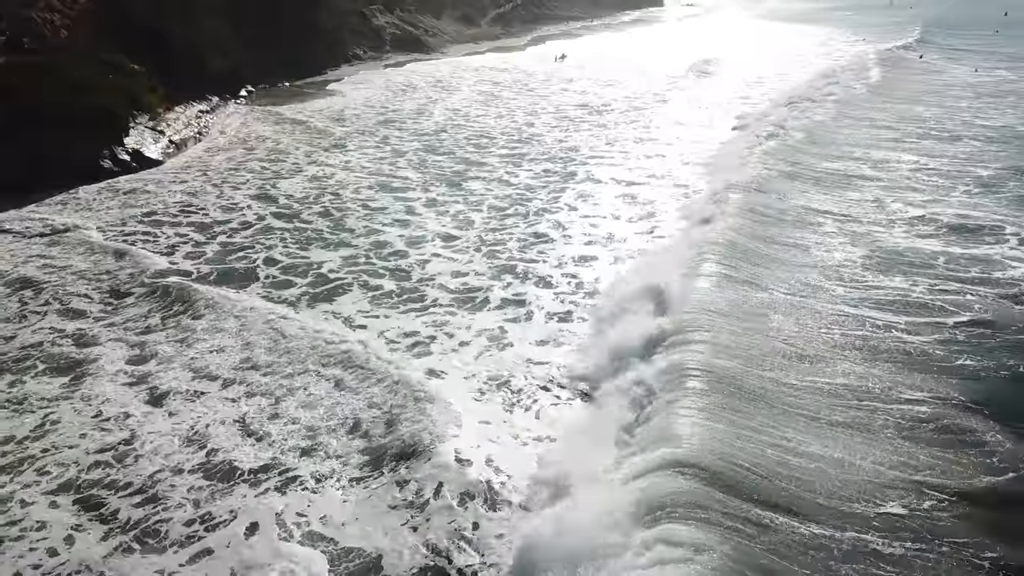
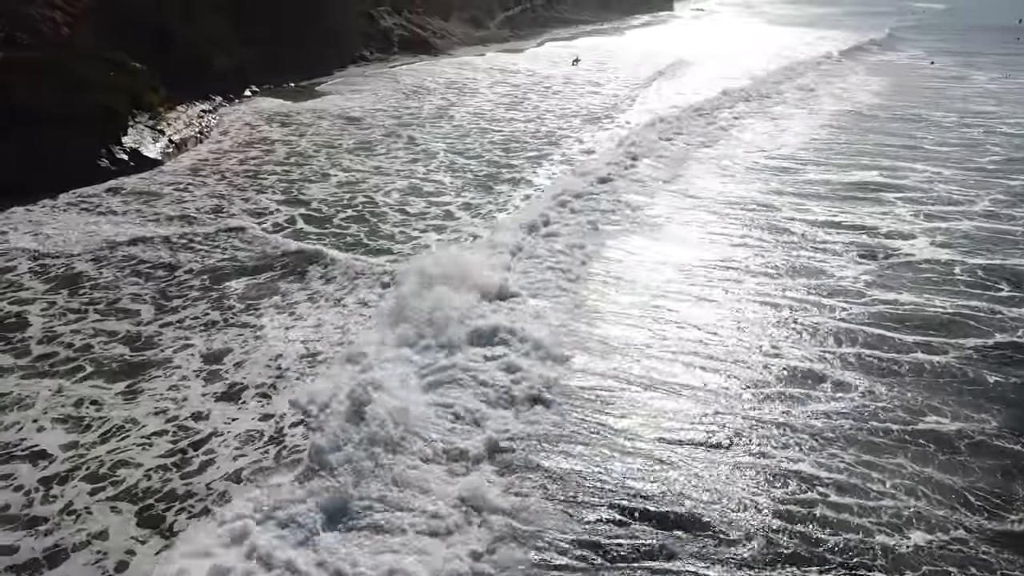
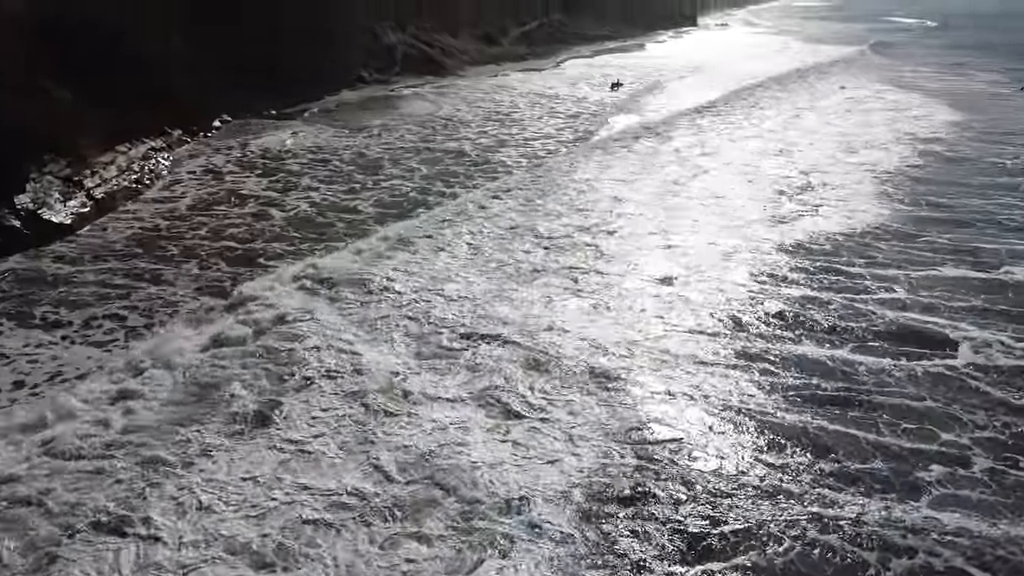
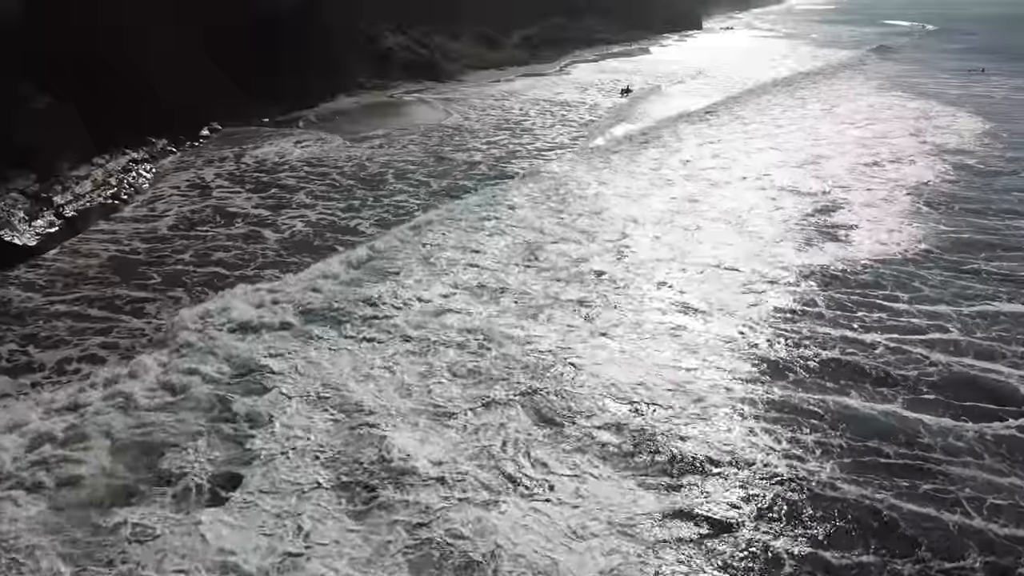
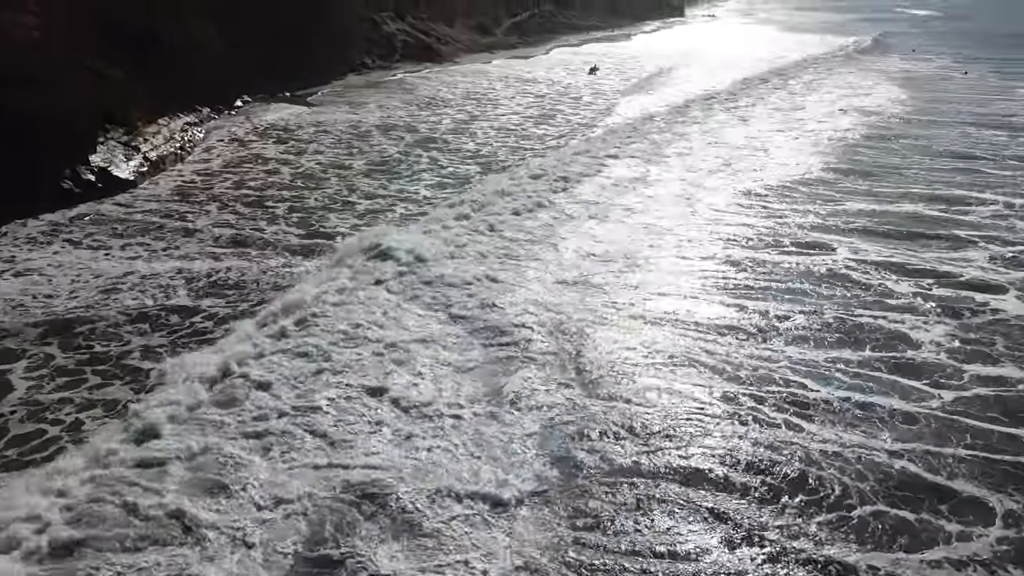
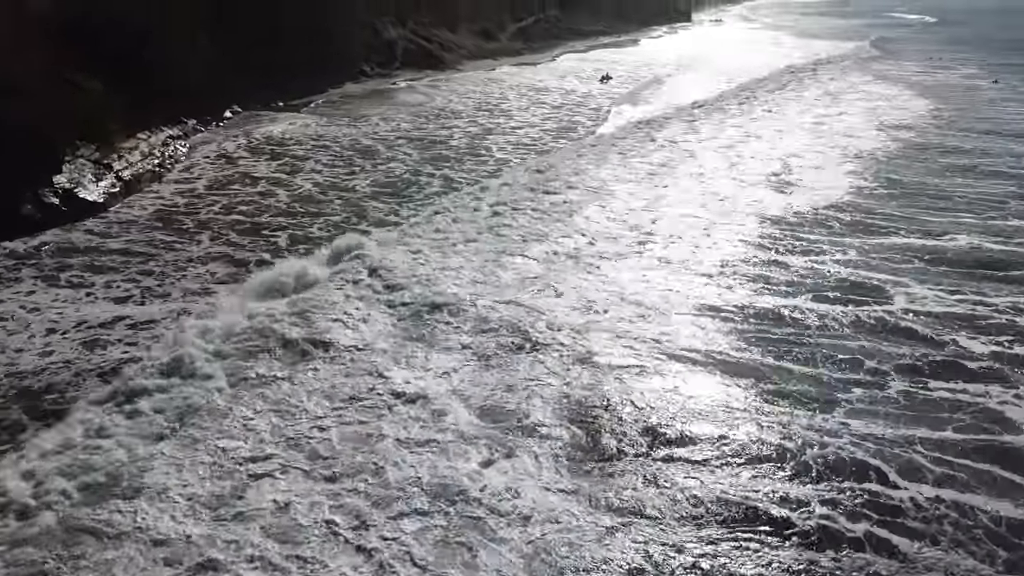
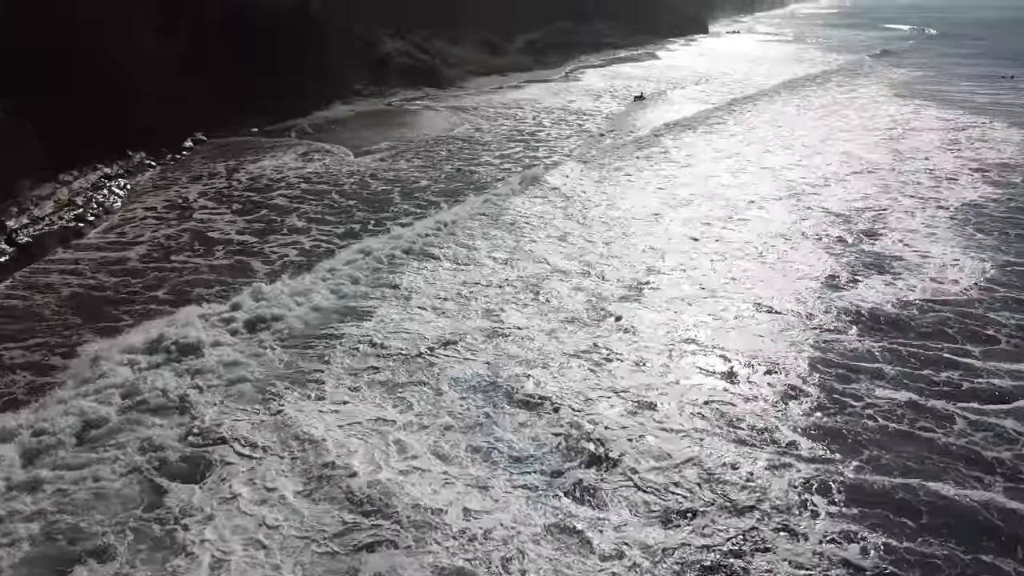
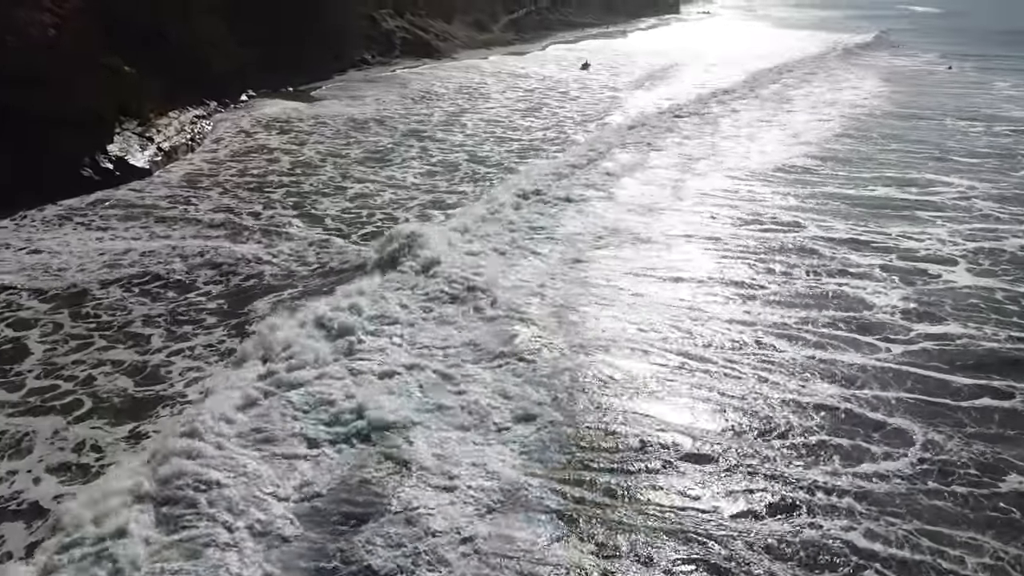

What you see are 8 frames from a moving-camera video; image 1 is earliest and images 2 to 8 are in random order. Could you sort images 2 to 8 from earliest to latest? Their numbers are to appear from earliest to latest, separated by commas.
2, 8, 5, 6, 3, 4, 7
